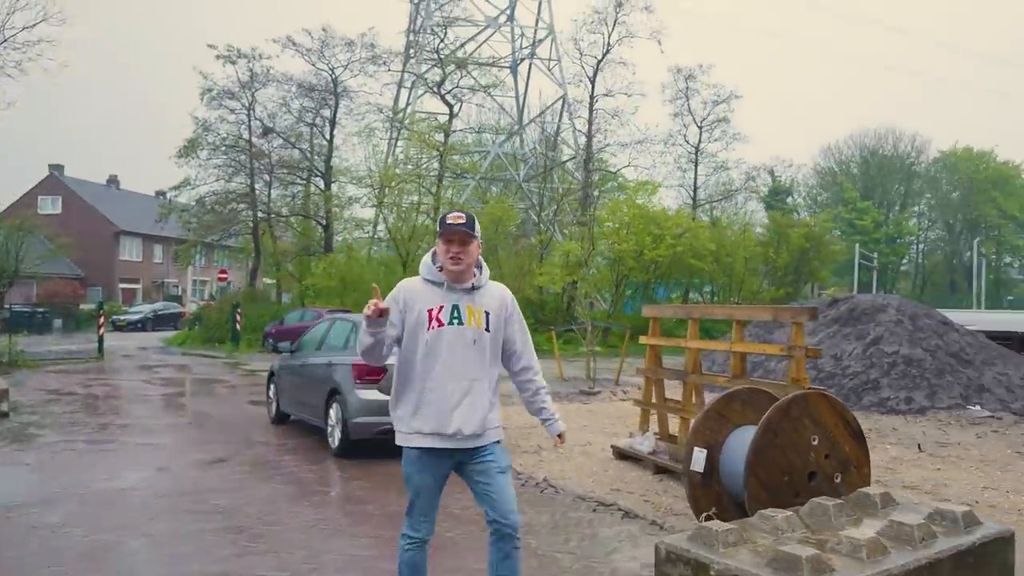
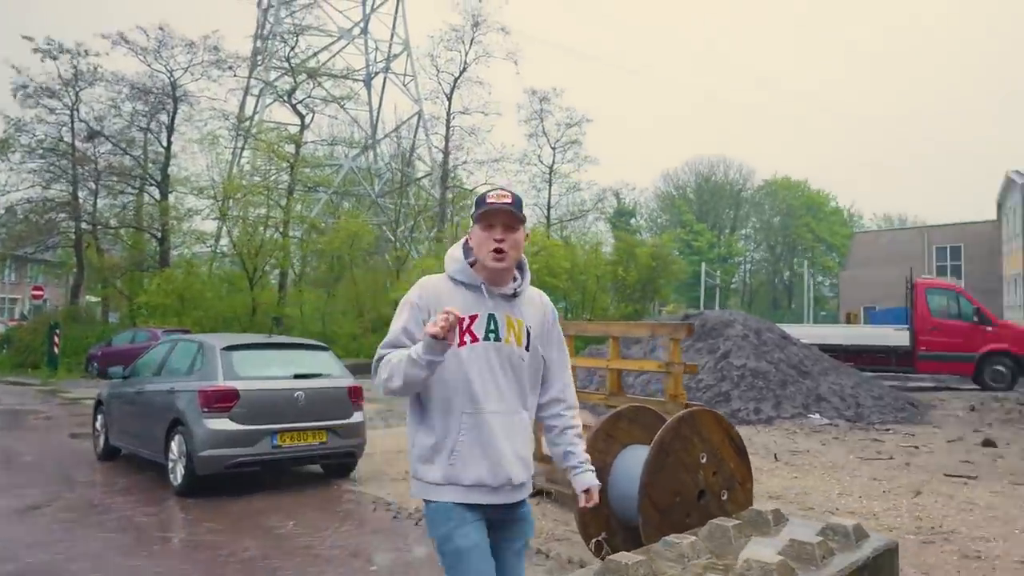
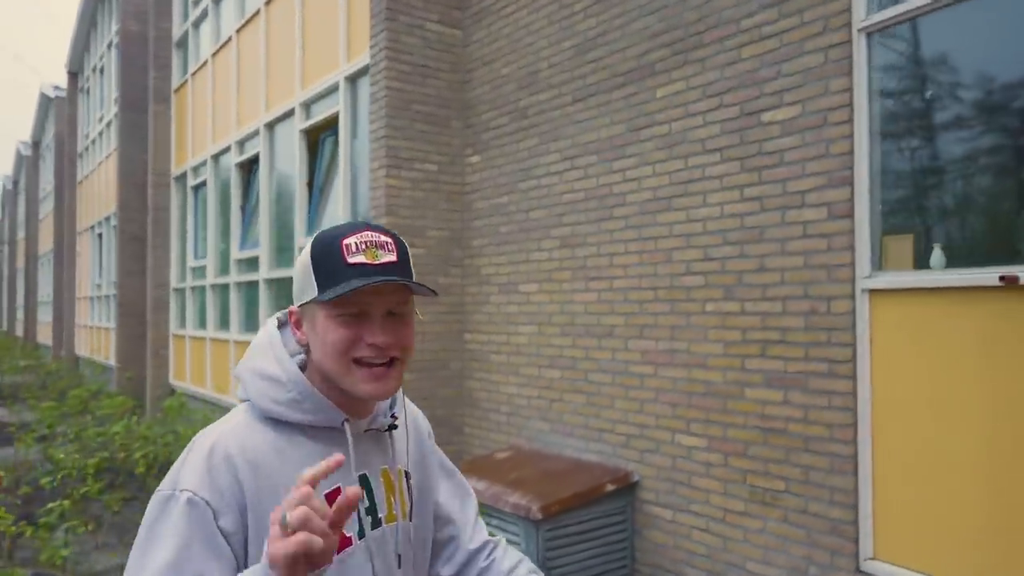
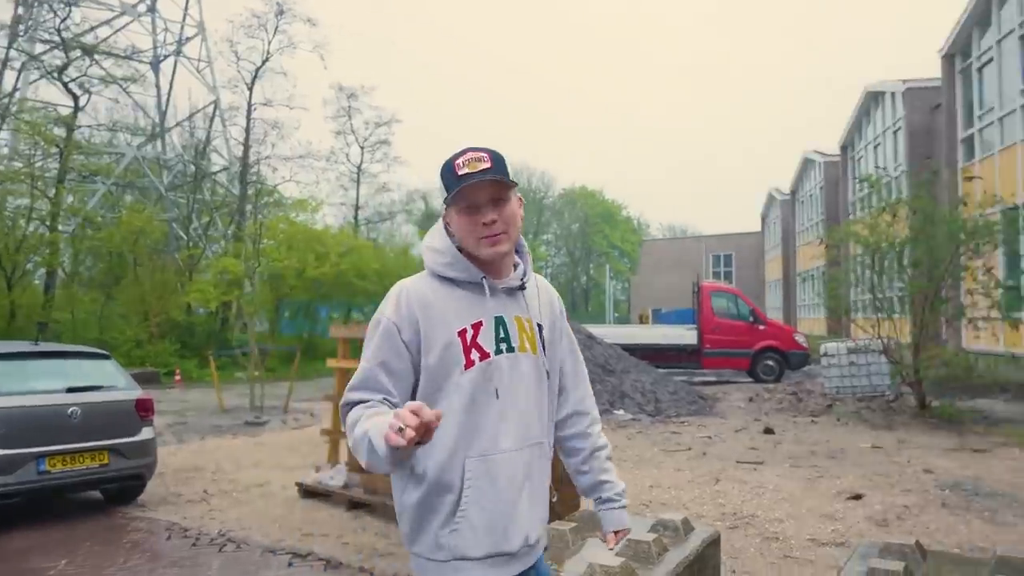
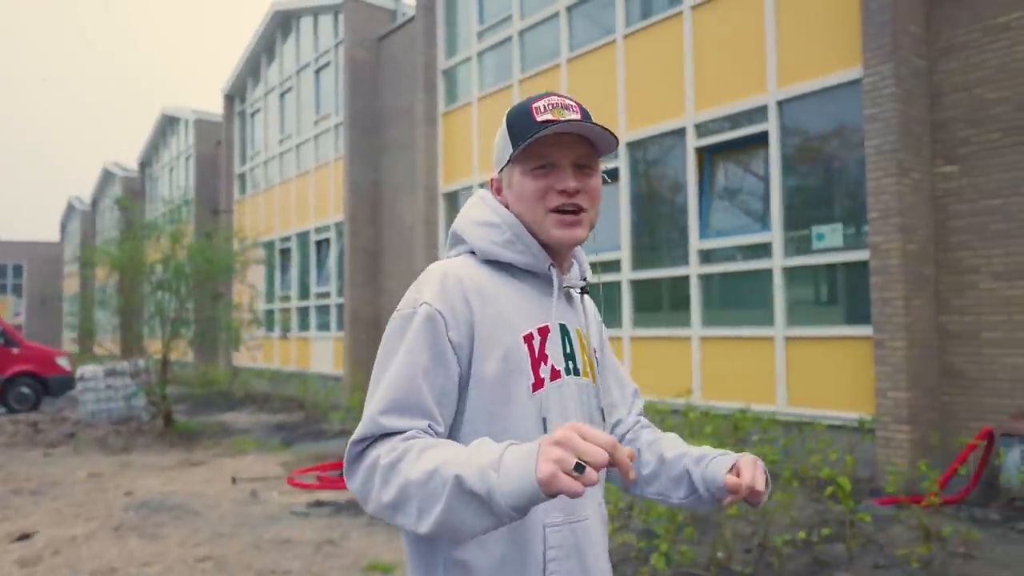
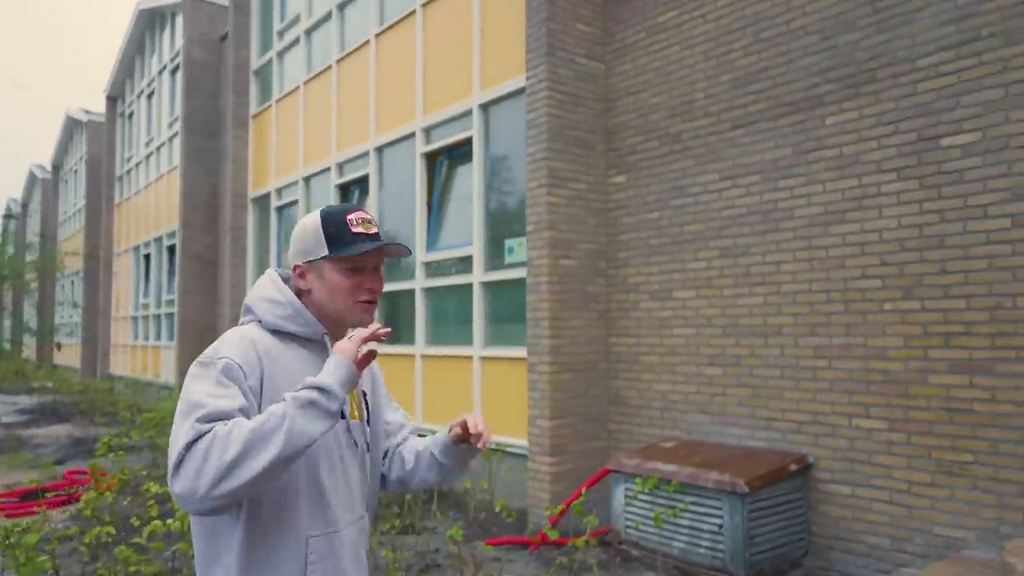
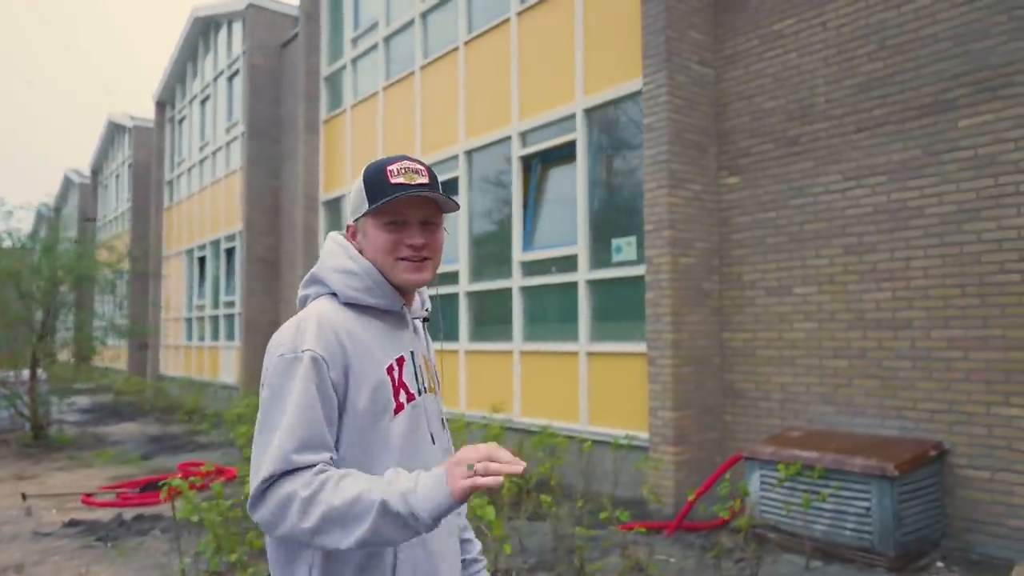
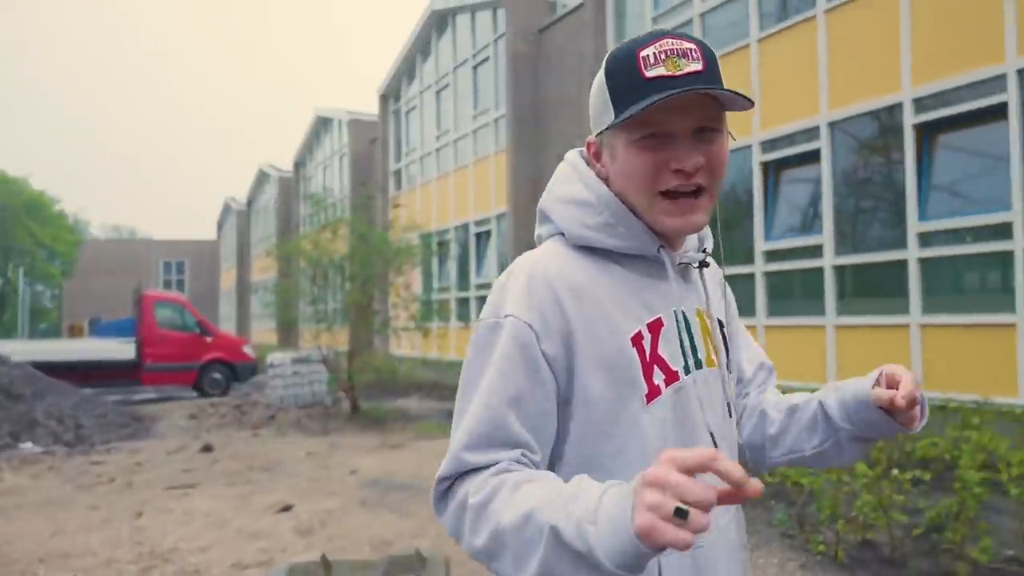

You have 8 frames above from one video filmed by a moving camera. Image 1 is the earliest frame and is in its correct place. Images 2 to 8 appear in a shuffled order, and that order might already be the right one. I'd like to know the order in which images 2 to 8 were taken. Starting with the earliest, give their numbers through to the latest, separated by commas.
2, 4, 8, 5, 7, 6, 3
